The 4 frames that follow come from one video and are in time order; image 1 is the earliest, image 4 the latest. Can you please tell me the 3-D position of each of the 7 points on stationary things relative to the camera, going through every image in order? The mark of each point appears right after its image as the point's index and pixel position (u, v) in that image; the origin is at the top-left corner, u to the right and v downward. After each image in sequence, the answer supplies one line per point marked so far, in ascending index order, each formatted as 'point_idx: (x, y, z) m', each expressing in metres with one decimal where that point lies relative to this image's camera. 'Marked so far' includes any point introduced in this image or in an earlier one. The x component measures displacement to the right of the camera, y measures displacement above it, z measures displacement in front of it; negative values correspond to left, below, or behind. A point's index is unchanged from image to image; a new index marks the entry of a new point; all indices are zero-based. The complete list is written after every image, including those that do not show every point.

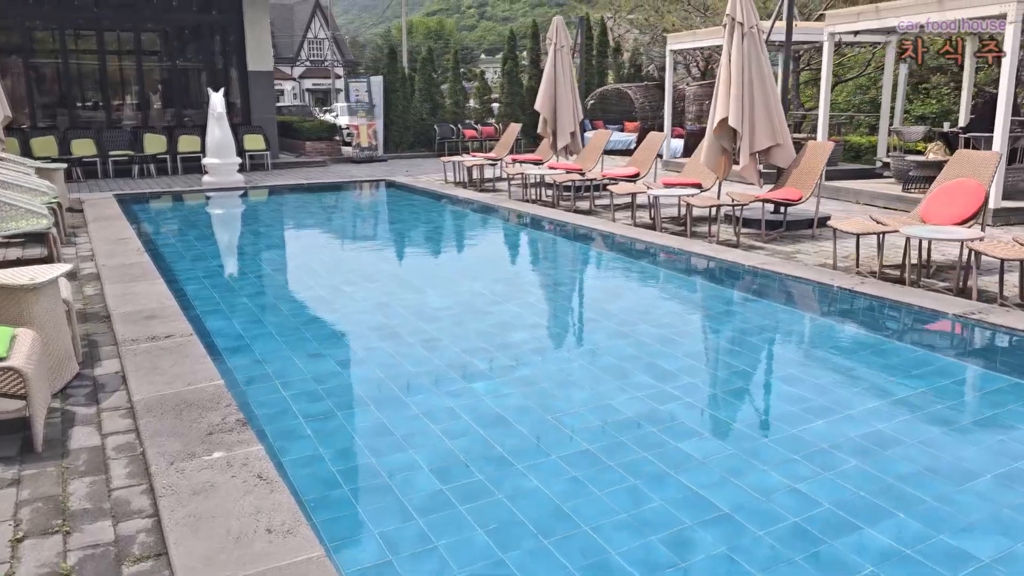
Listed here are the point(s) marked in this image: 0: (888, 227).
0: (+2.7, +0.4, +6.1) m
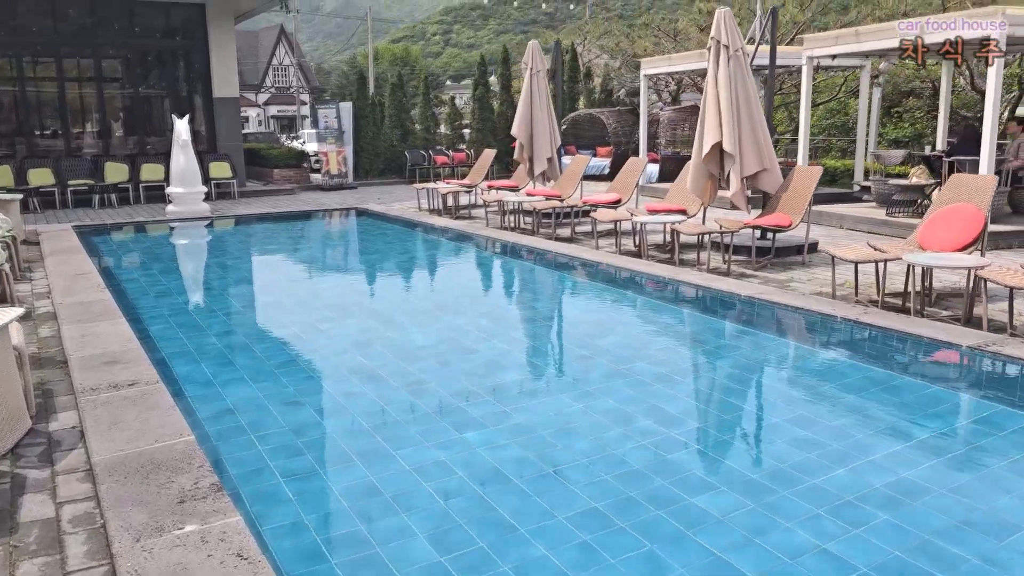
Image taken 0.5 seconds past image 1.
0: (+2.6, +0.2, +5.9) m
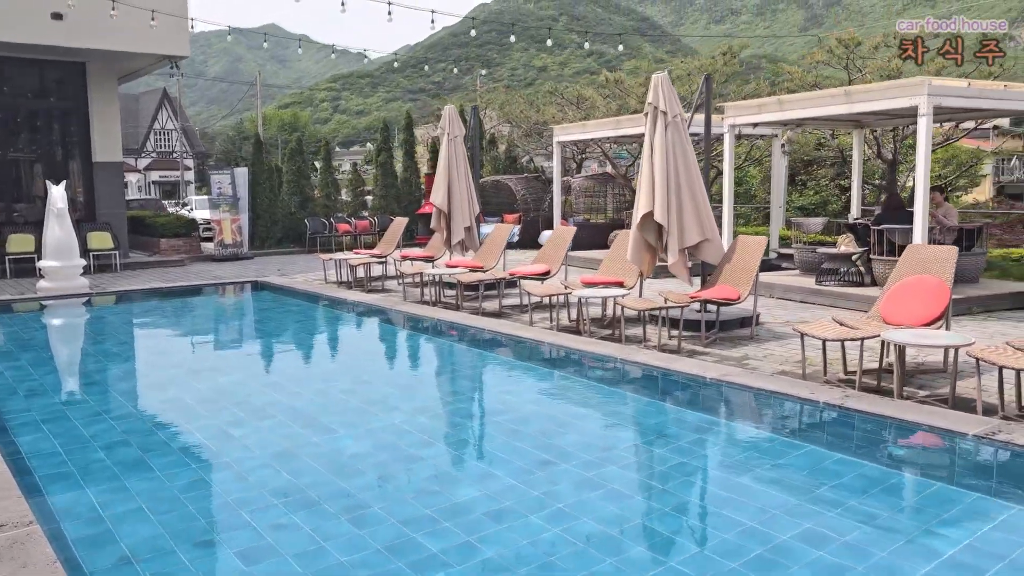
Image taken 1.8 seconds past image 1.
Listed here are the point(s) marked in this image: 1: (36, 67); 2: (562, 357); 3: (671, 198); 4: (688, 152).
0: (+2.3, -0.3, +5.5) m
1: (-8.0, +3.7, +14.2) m
2: (+0.4, -0.6, +7.4) m
3: (+1.4, +0.8, +7.3) m
4: (+1.6, +1.2, +7.5) m
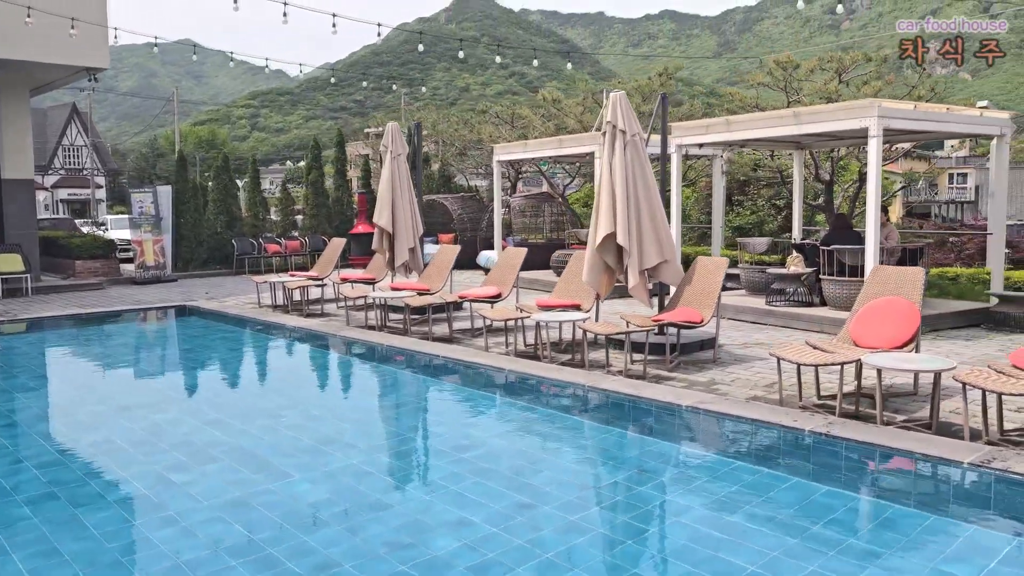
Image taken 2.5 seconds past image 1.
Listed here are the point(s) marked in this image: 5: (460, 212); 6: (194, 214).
0: (+2.1, -0.4, +5.4) m
1: (-9.0, +3.3, +13.2) m
2: (+0.1, -0.8, +7.1) m
3: (+1.0, +0.6, +7.1) m
4: (+1.2, +1.0, +7.3) m
5: (-1.1, +1.6, +17.2) m
6: (-6.1, +1.4, +16.2) m
